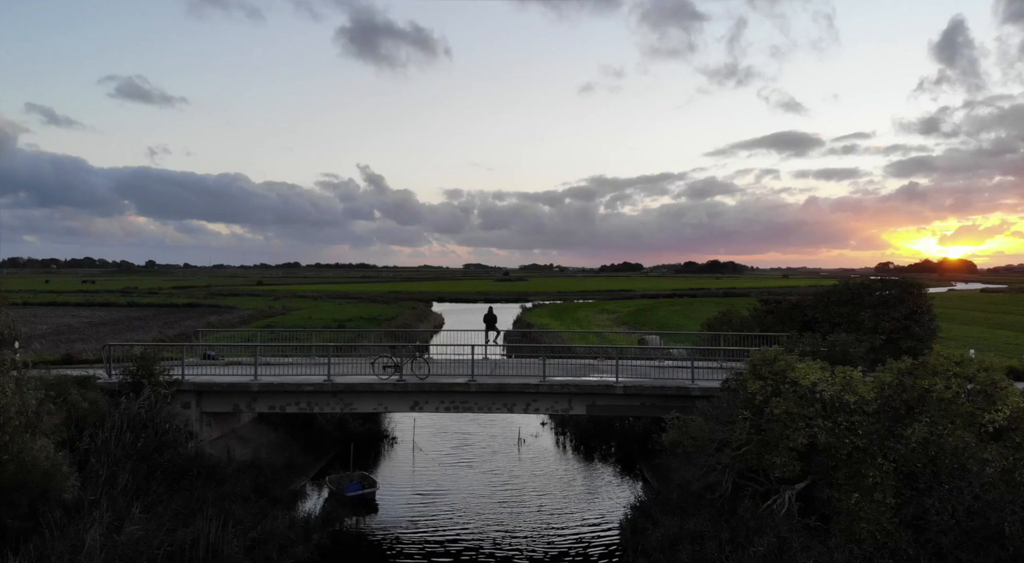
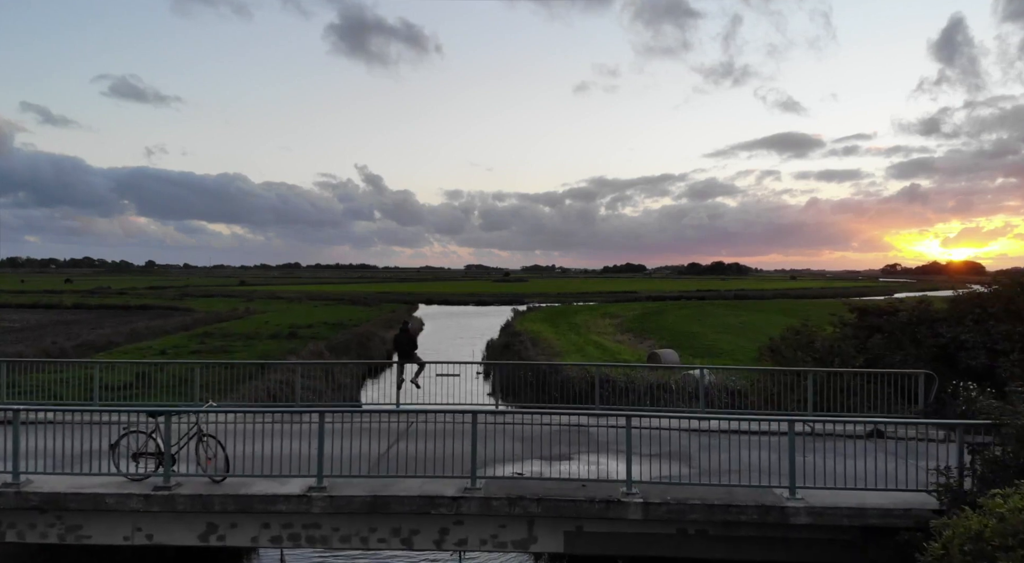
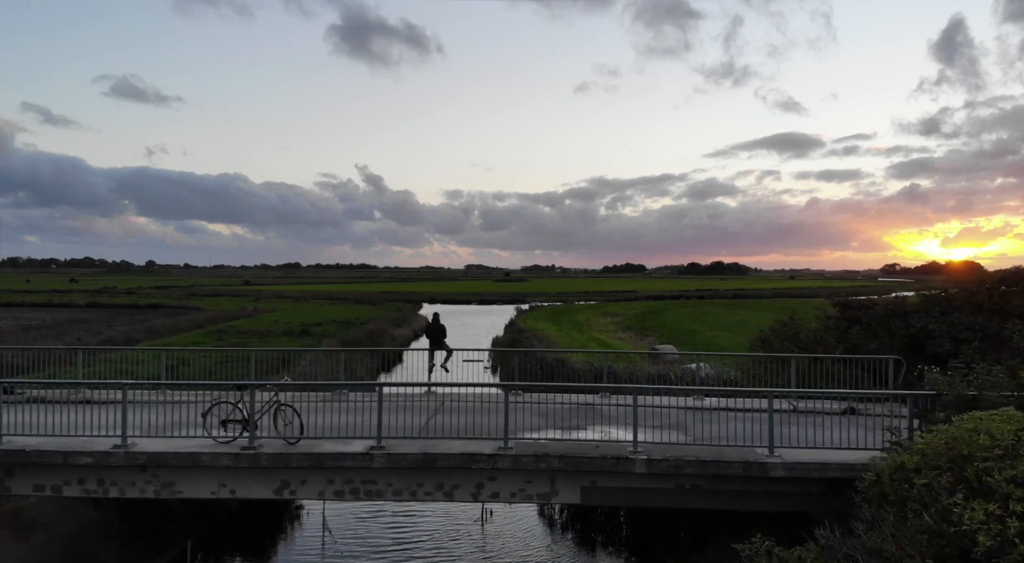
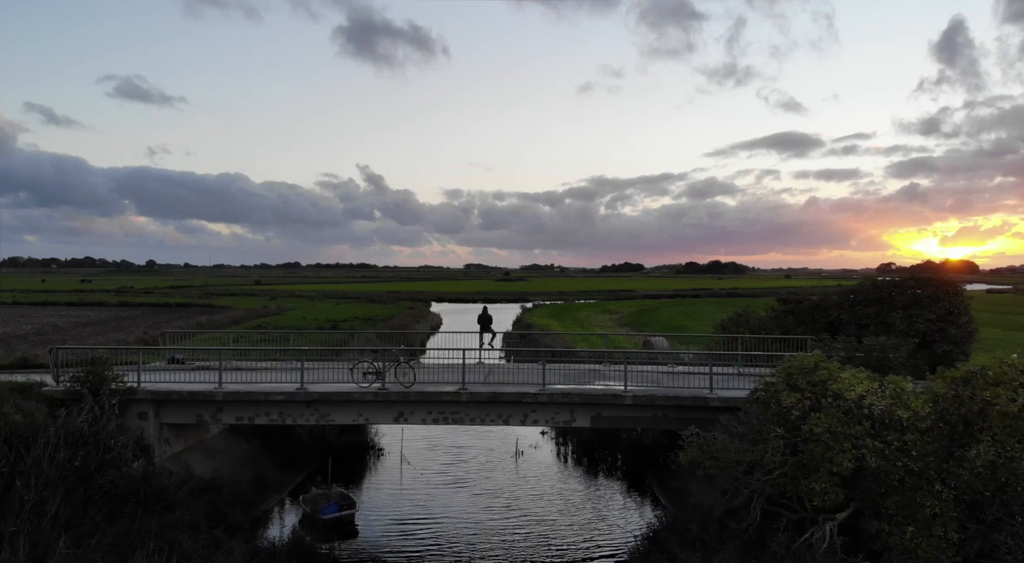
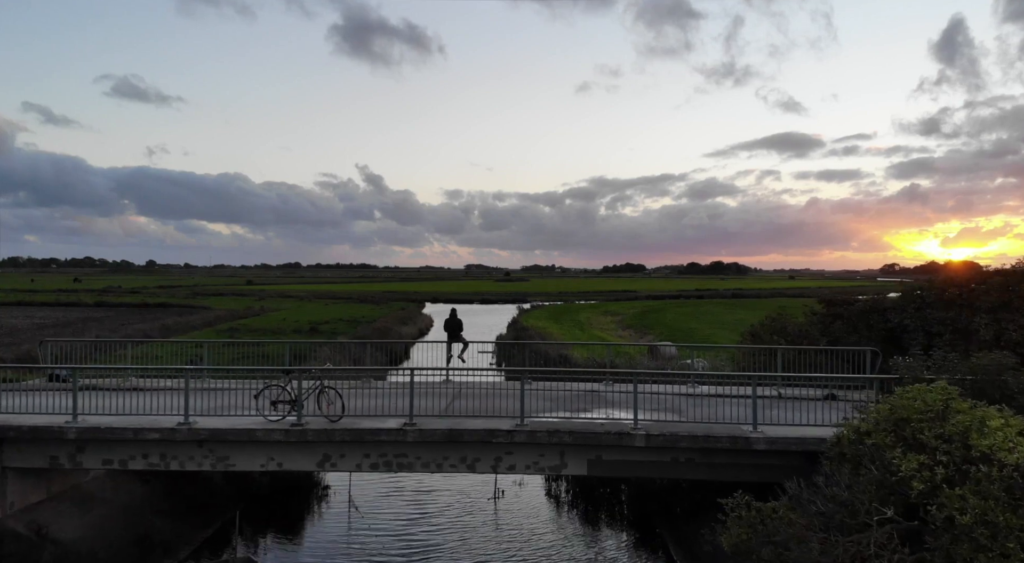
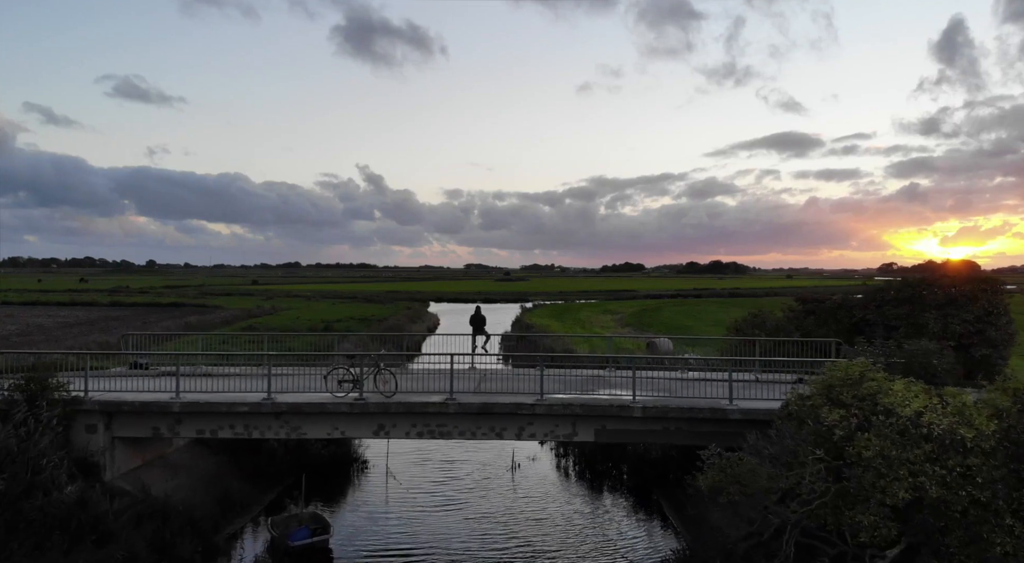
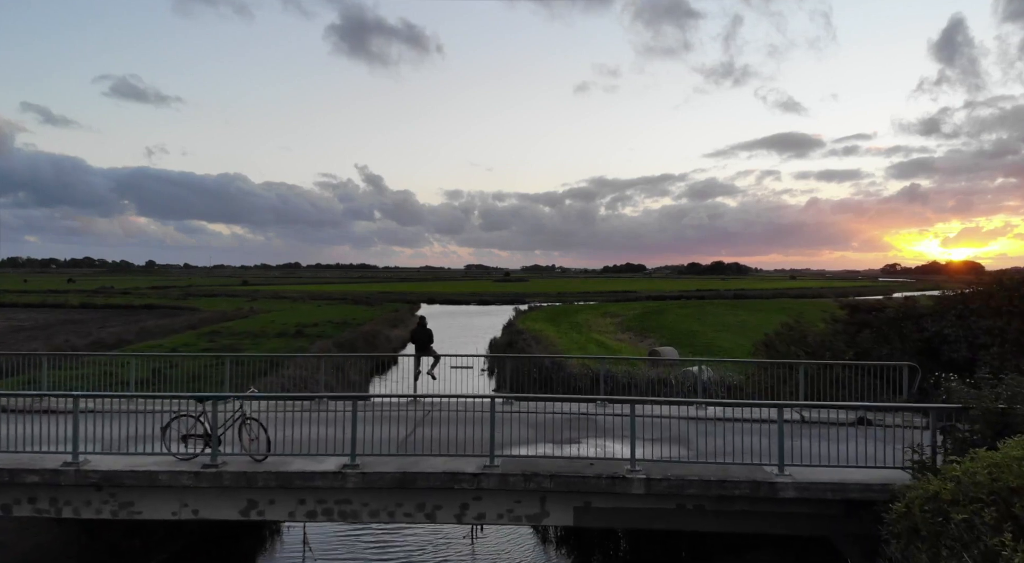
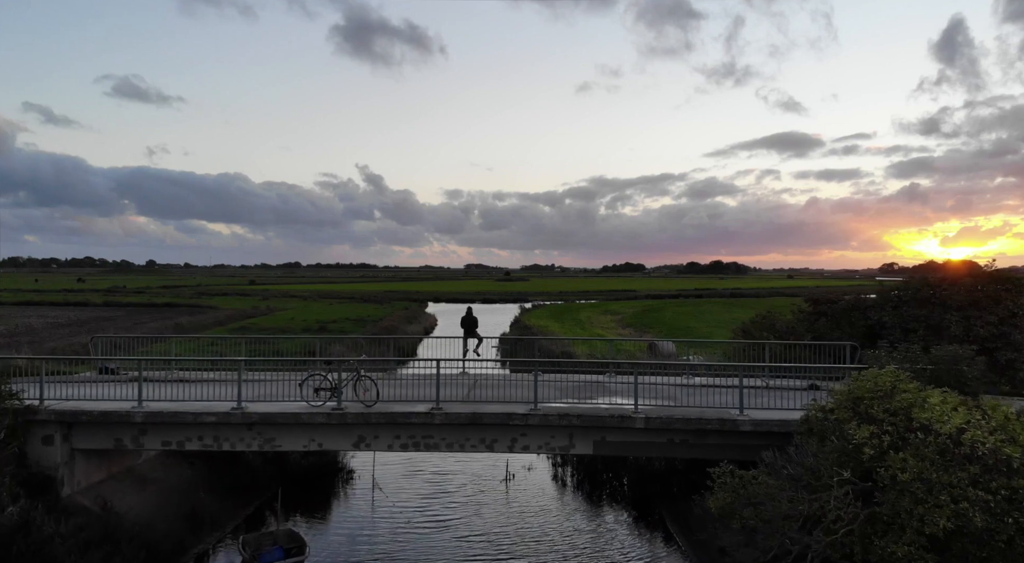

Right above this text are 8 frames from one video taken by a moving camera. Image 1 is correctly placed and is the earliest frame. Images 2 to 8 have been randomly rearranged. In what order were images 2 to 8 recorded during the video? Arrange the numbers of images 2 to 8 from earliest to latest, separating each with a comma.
4, 6, 8, 5, 3, 7, 2
